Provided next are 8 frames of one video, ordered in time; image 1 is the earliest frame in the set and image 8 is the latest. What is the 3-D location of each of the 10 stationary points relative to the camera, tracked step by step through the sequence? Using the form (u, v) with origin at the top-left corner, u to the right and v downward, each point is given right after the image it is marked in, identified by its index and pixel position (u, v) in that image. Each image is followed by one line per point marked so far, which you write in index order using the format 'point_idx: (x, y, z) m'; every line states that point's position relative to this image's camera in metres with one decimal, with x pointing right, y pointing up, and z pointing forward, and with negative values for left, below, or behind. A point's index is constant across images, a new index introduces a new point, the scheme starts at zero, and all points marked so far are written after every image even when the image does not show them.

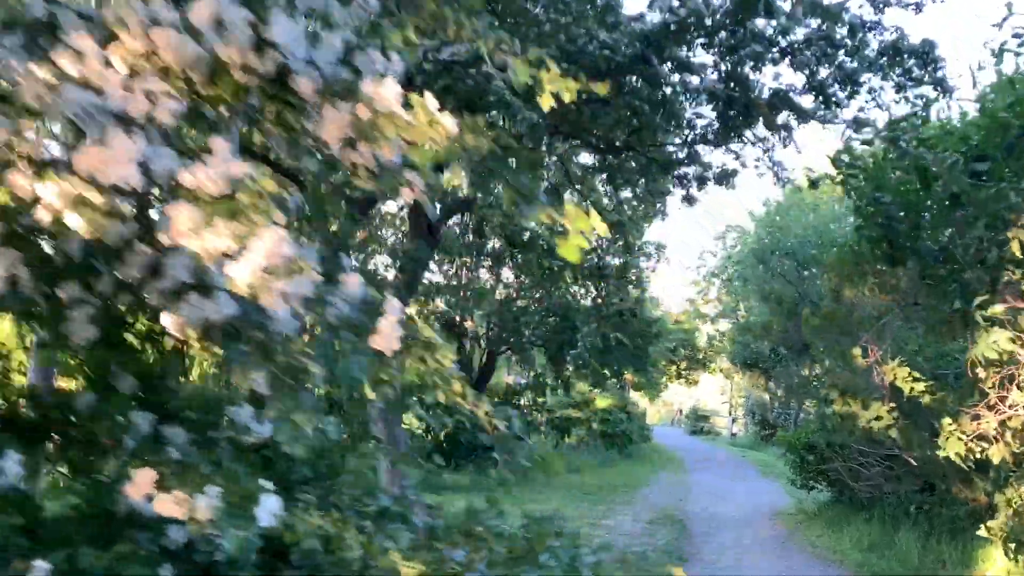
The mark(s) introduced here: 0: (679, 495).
0: (+2.8, -3.5, +14.6) m
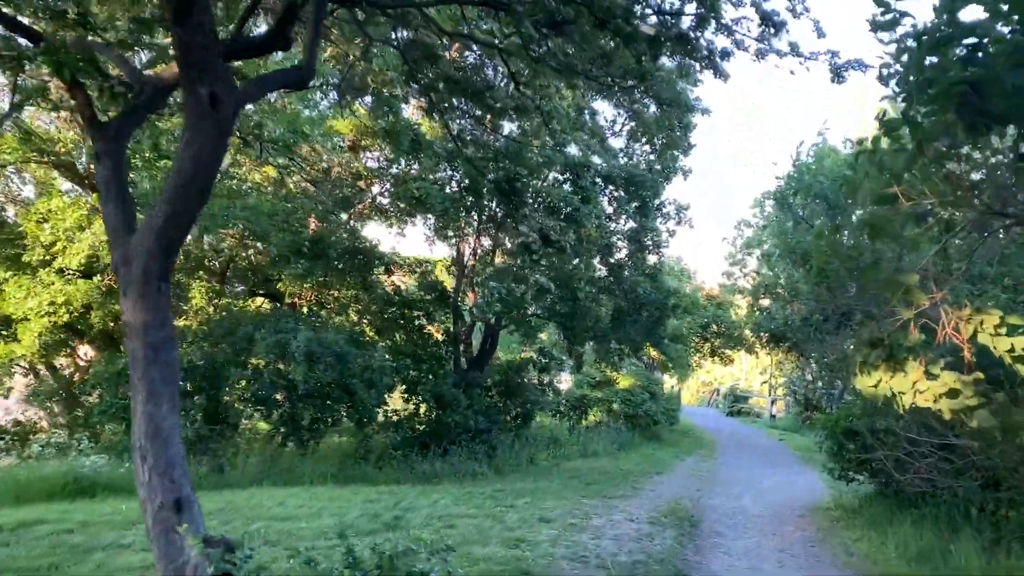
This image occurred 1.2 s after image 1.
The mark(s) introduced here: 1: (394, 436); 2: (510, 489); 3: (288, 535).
0: (+2.8, -3.0, +12.9) m
1: (-1.7, -2.2, +12.5) m
2: (0.0, -2.4, +10.3) m
3: (-1.6, -1.8, +6.2) m
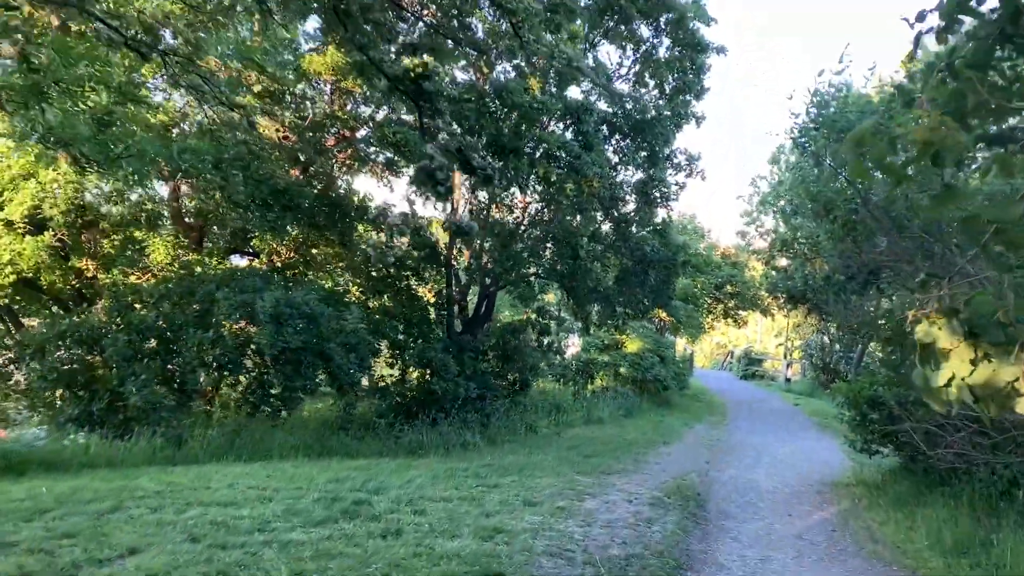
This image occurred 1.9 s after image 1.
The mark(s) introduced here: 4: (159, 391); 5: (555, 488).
0: (+2.8, -2.4, +12.0) m
1: (-1.8, -1.6, +11.7) m
2: (-0.2, -1.9, +9.4) m
3: (-1.8, -1.5, +5.4) m
4: (-3.6, -1.0, +8.7) m
5: (+0.4, -1.8, +7.7) m
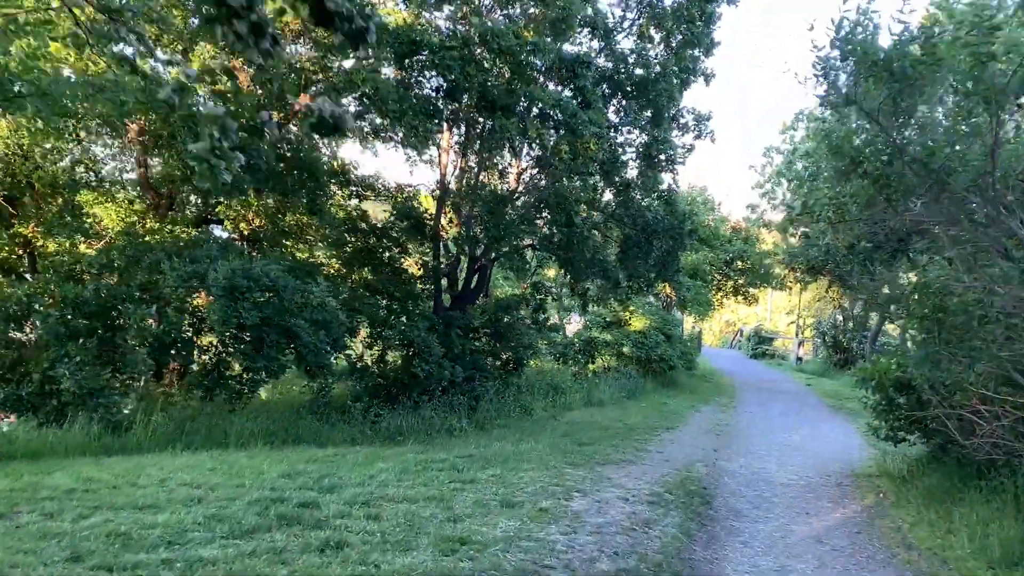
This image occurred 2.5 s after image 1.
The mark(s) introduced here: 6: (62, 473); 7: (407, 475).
0: (+2.6, -2.0, +11.0) m
1: (-1.9, -1.2, +10.7) m
2: (-0.3, -1.6, +8.5) m
3: (-2.0, -1.3, +4.4) m
4: (-3.7, -0.8, +7.8) m
5: (+0.2, -1.5, +6.7) m
6: (-3.1, -1.3, +6.1) m
7: (-0.8, -1.5, +6.8) m
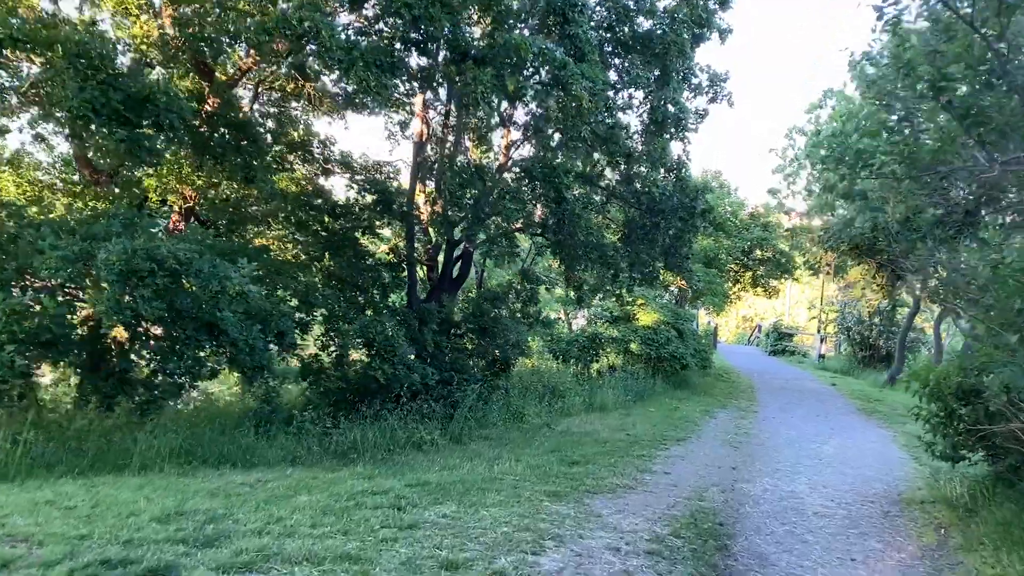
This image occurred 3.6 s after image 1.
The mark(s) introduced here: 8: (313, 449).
0: (+2.4, -1.9, +9.4) m
1: (-2.1, -1.1, +9.1) m
2: (-0.5, -1.5, +6.8) m
3: (-2.3, -1.2, +2.8) m
4: (-4.0, -0.6, +6.2) m
5: (-0.1, -1.4, +5.1) m
6: (-3.4, -1.2, +4.5) m
7: (-1.1, -1.4, +5.2) m
8: (-1.8, -1.5, +7.9) m
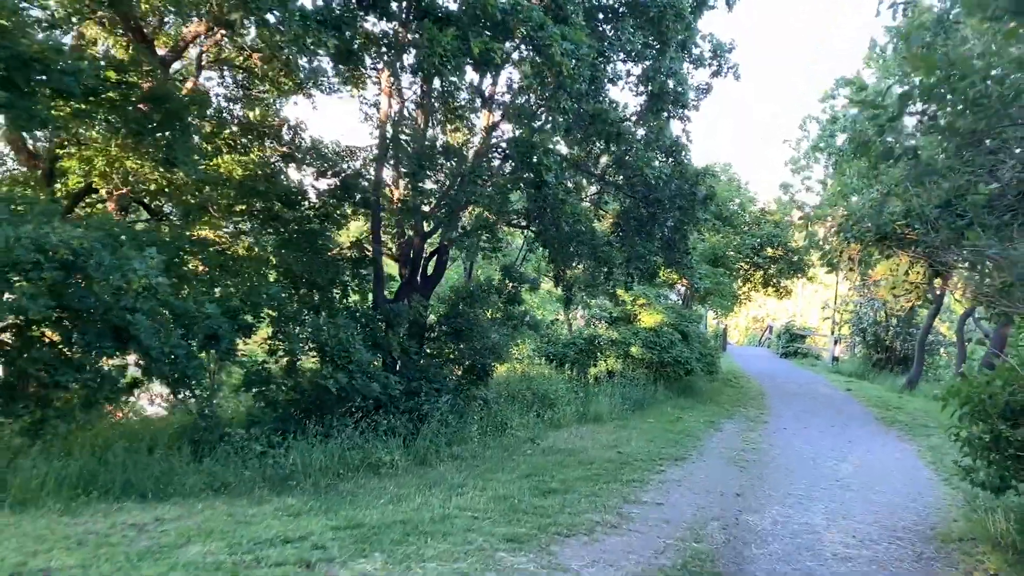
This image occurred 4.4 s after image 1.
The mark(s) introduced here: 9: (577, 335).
0: (+2.2, -1.8, +8.2) m
1: (-2.4, -1.1, +8.0) m
2: (-0.8, -1.5, +5.7) m
3: (-2.6, -1.2, +1.7) m
4: (-4.3, -0.6, +5.1) m
5: (-0.4, -1.4, +4.0) m
6: (-3.7, -1.2, +3.4) m
7: (-1.4, -1.3, +4.0) m
8: (-2.1, -1.5, +6.8) m
9: (+1.1, -0.8, +15.2) m
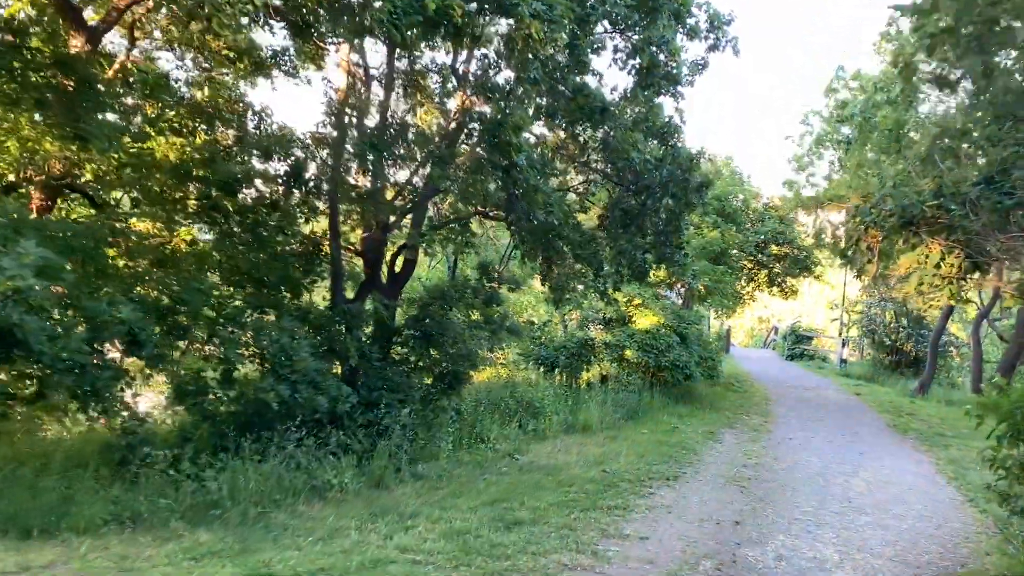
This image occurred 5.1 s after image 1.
0: (+1.9, -1.8, +7.2) m
1: (-2.6, -1.1, +7.0) m
2: (-1.1, -1.5, +4.7) m
3: (-2.9, -1.2, +0.7) m
4: (-4.6, -0.6, +4.2) m
5: (-0.6, -1.4, +3.0) m
6: (-4.0, -1.2, +2.4) m
7: (-1.7, -1.3, +3.1) m
8: (-2.4, -1.4, +5.8) m
9: (+0.9, -0.8, +14.2) m
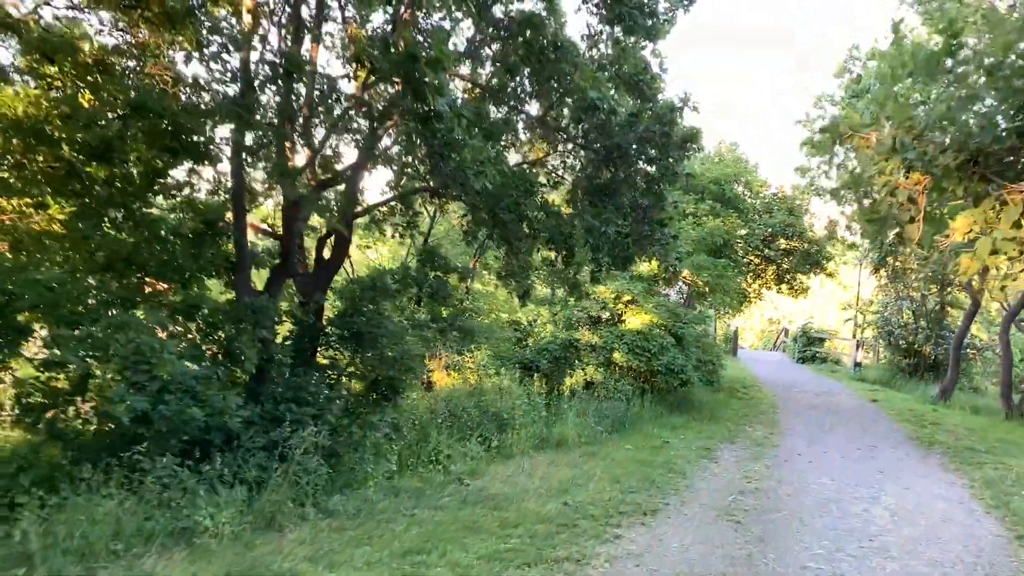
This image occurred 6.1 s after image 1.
0: (+1.5, -1.7, +5.6) m
1: (-3.1, -1.0, +5.5) m
2: (-1.6, -1.4, +3.2) m
3: (-3.5, -1.1, -0.8) m
4: (-5.0, -0.5, +2.7) m
5: (-1.2, -1.3, +1.5) m
6: (-4.5, -1.1, +0.9) m
7: (-2.2, -1.2, +1.6) m
8: (-2.8, -1.4, +4.3) m
9: (+0.5, -0.7, +12.7) m
